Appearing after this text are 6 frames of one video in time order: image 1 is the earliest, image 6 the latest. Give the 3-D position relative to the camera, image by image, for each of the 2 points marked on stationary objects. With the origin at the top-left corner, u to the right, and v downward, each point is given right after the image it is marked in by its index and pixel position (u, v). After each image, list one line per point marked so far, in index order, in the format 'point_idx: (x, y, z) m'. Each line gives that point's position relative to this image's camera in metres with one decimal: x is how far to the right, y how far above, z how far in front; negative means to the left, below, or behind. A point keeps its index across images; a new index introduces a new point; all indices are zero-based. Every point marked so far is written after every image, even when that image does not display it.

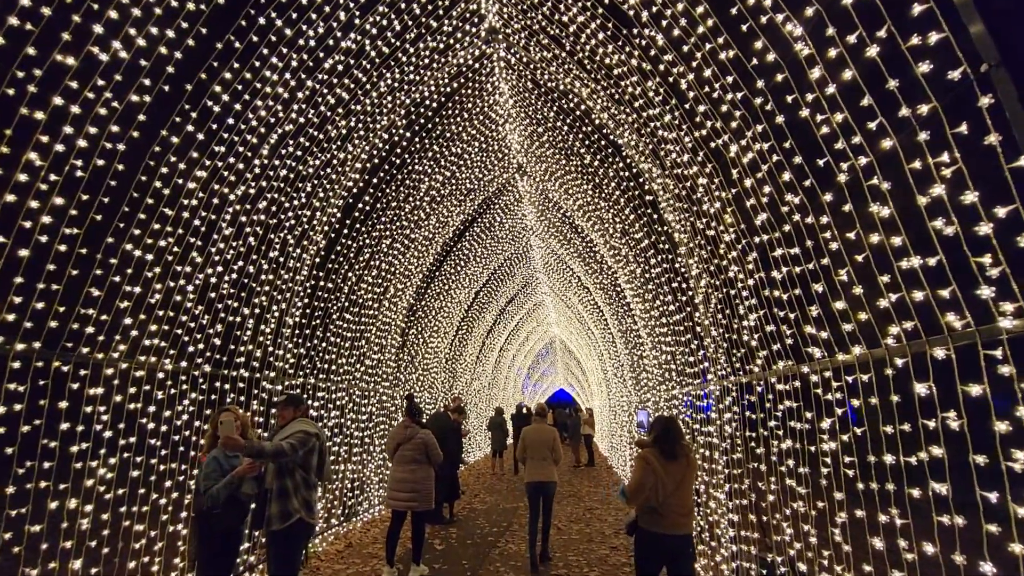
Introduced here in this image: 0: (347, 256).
0: (-3.0, +0.6, +9.6) m
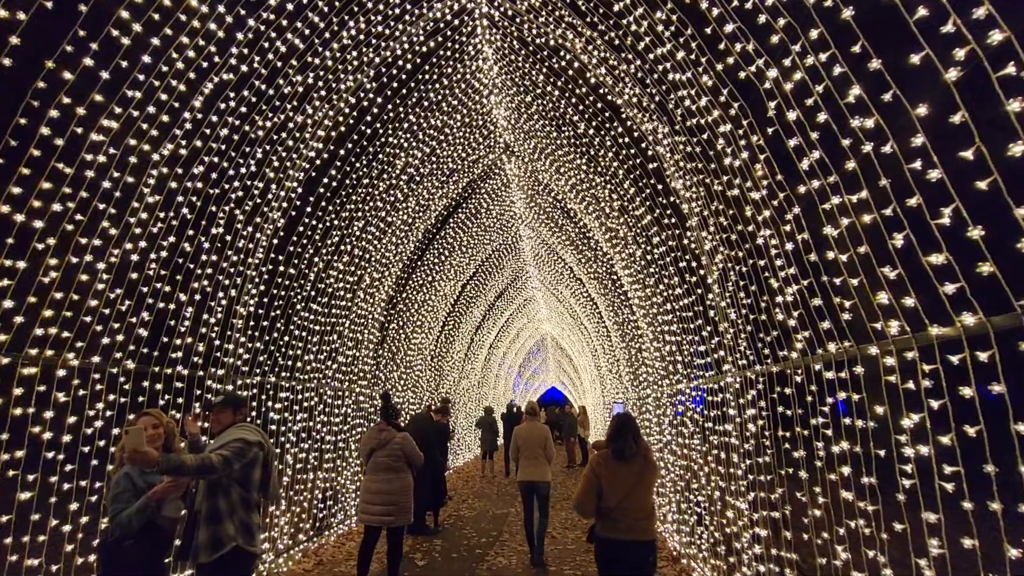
0: (-3.3, +0.8, +8.5) m
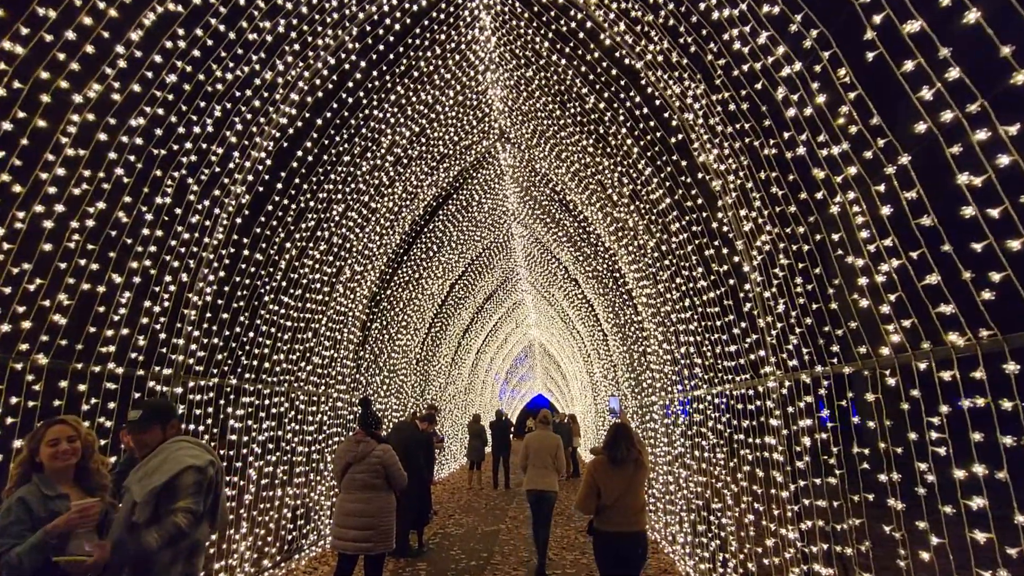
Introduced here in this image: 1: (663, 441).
0: (-3.3, +0.9, +7.5) m
1: (+2.9, -2.9, +10.0) m
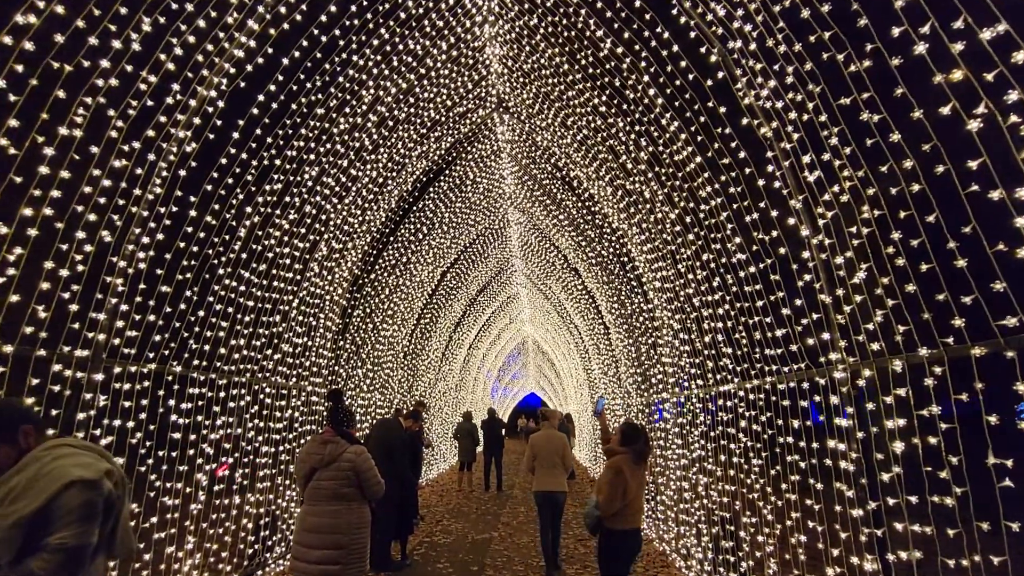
0: (-3.3, +1.3, +6.3) m
1: (+2.8, -2.7, +8.9) m
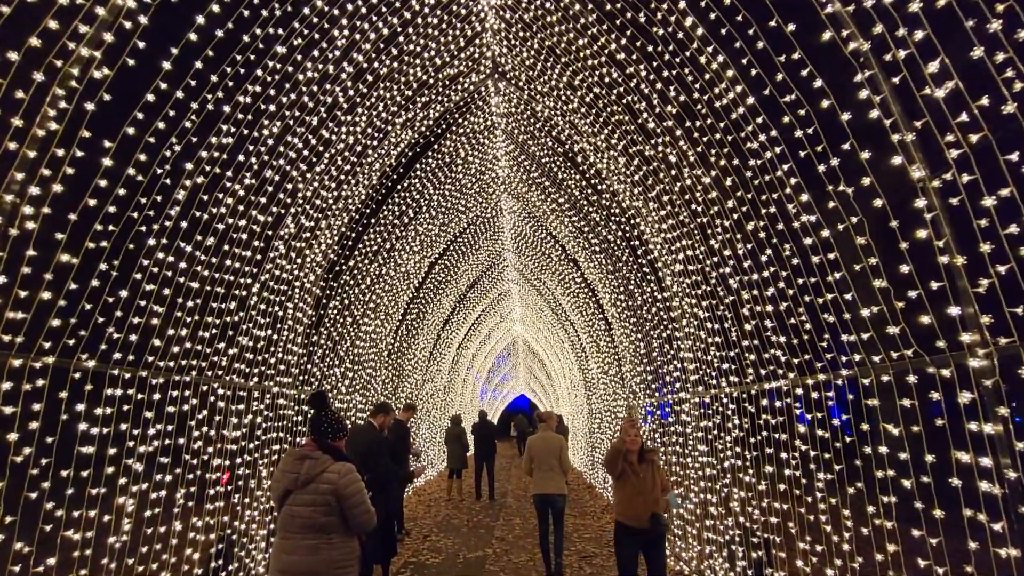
0: (-3.2, +1.5, +5.1) m
1: (+2.8, -2.4, +7.8) m
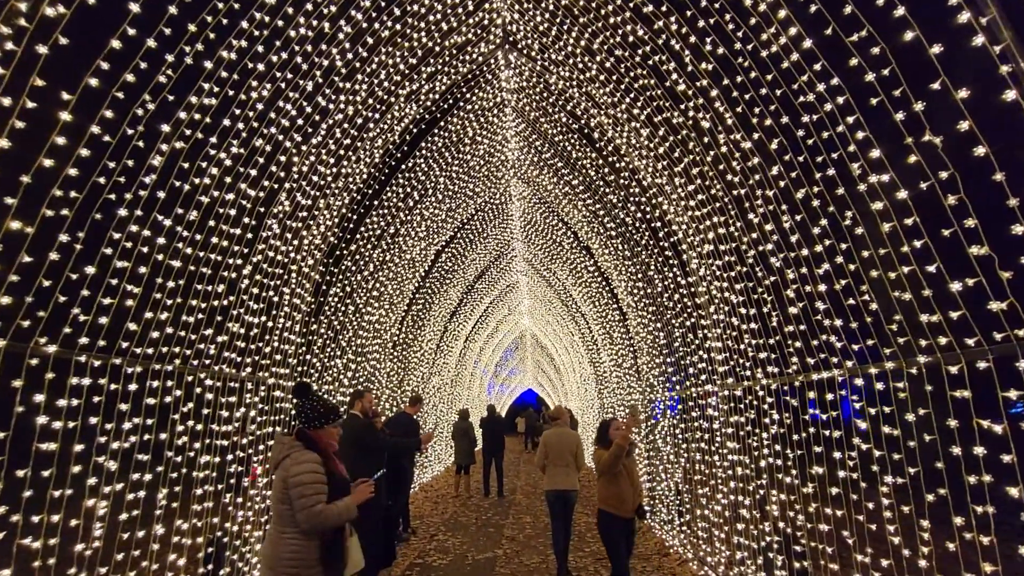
0: (-3.1, +1.7, +4.5) m
1: (+3.0, -2.2, +7.2) m
